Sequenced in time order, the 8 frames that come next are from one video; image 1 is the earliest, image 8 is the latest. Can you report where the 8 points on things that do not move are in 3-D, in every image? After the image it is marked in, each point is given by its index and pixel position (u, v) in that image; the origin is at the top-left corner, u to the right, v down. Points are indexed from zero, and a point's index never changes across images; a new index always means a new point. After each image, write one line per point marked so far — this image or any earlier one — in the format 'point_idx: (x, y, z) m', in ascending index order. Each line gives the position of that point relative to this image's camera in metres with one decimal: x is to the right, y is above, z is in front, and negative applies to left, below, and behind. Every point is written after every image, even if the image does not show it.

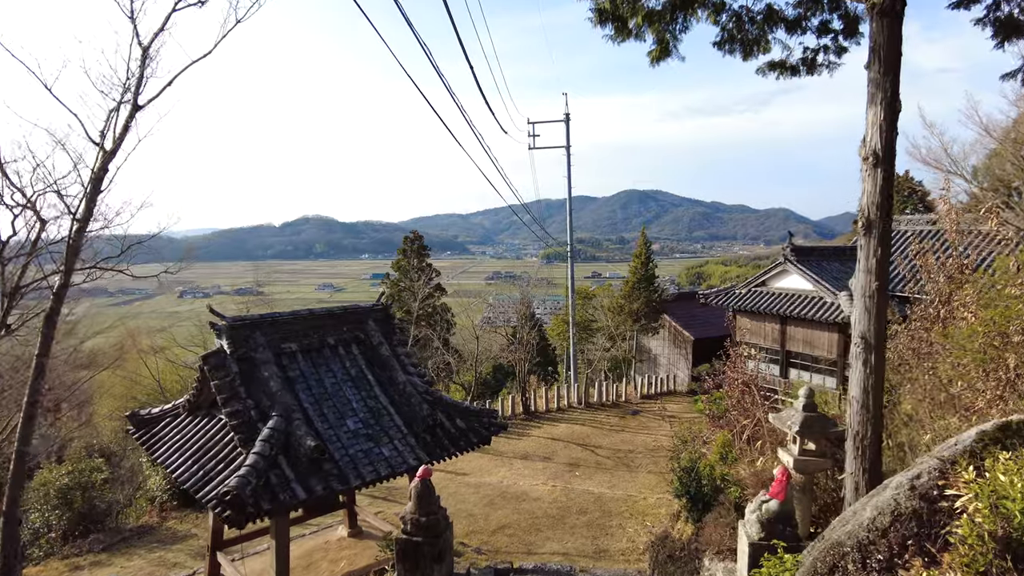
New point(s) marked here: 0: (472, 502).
0: (-0.7, -3.9, +11.5) m
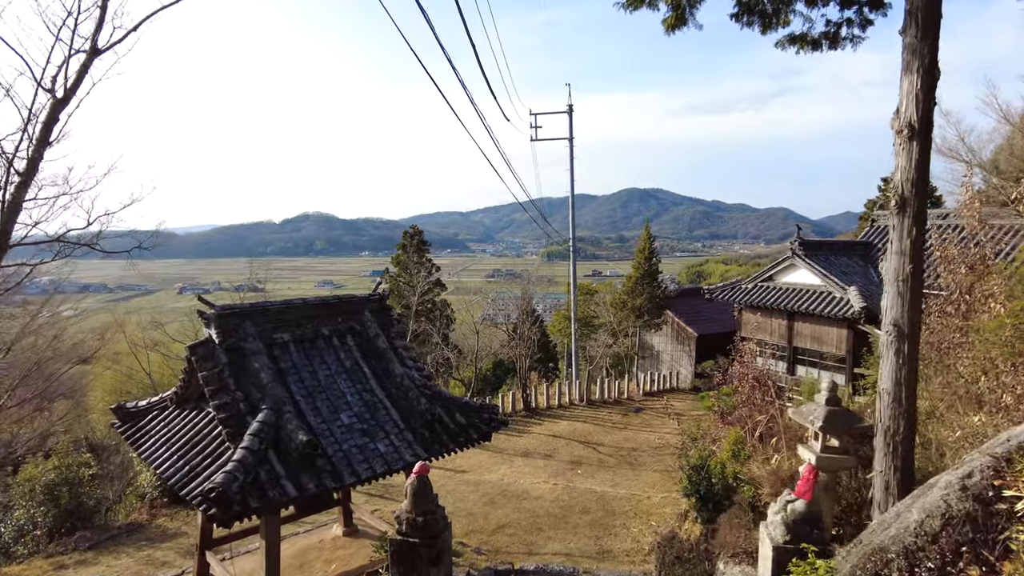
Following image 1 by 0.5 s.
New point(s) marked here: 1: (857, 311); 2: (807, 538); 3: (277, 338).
0: (-0.7, -3.8, +11.2) m
1: (+6.4, -0.4, +11.8) m
2: (+2.3, -1.9, +4.9) m
3: (-2.5, -0.5, +6.8) m
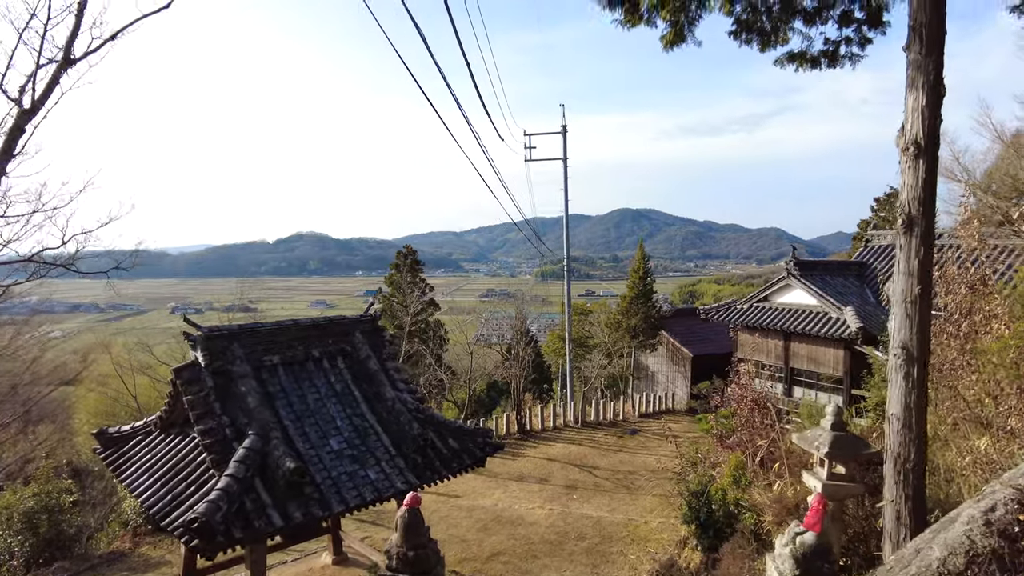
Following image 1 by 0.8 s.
0: (-0.8, -4.1, +11.0) m
1: (+6.3, -0.8, +11.7) m
2: (+2.2, -2.1, +4.7) m
3: (-2.6, -0.8, +6.7) m
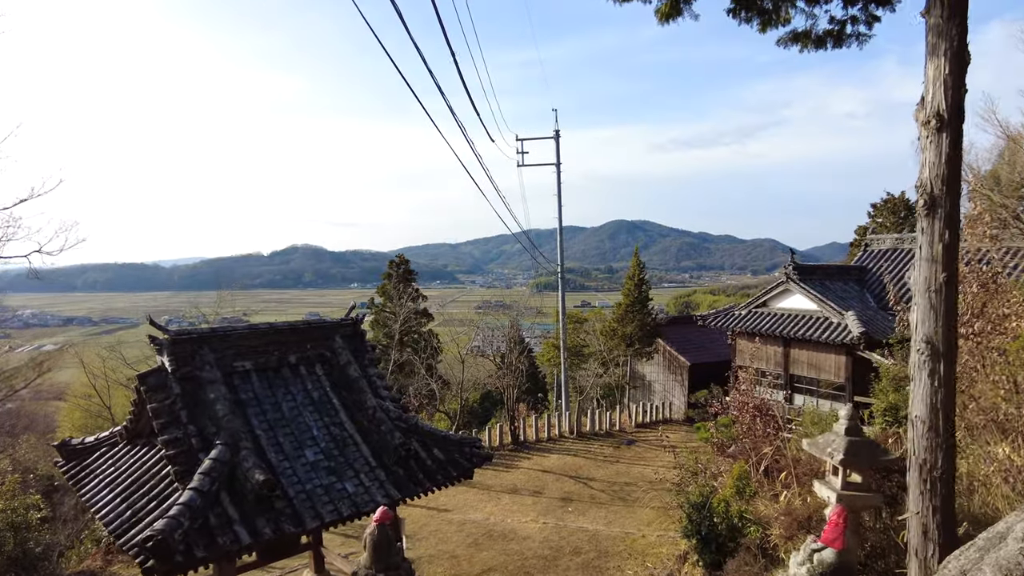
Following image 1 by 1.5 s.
0: (-0.9, -4.2, +10.5) m
1: (+6.1, -0.9, +11.4) m
2: (+2.2, -2.0, +4.3) m
3: (-2.7, -0.8, +6.3) m
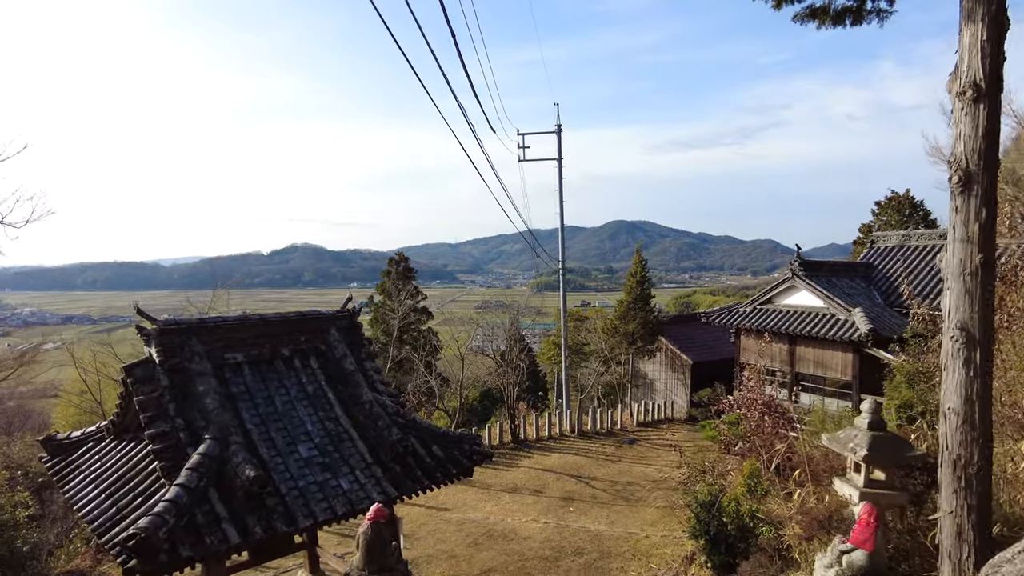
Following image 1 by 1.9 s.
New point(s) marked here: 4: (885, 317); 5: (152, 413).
0: (-0.9, -4.1, +10.3) m
1: (+6.2, -0.8, +11.1) m
2: (+2.2, -2.0, +4.1) m
3: (-2.7, -0.7, +6.0) m
4: (+7.1, -0.5, +12.1) m
5: (-3.0, -1.0, +5.3) m
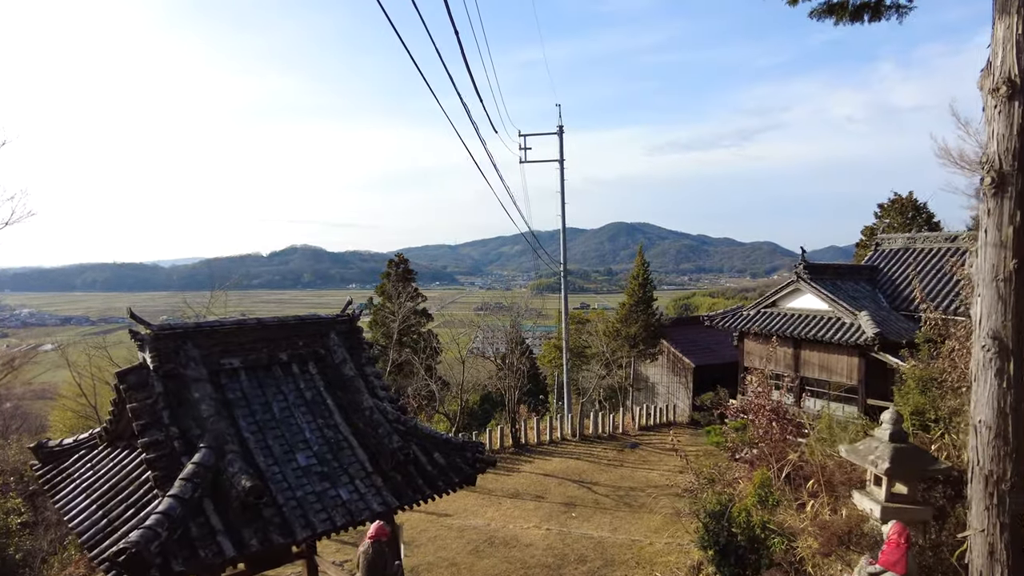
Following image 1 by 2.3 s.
0: (-0.9, -4.1, +10.1) m
1: (+6.2, -0.8, +11.0) m
2: (+2.2, -2.0, +3.9) m
3: (-2.7, -0.7, +5.9) m
4: (+7.1, -0.6, +12.0) m
5: (-3.0, -1.1, +5.1) m
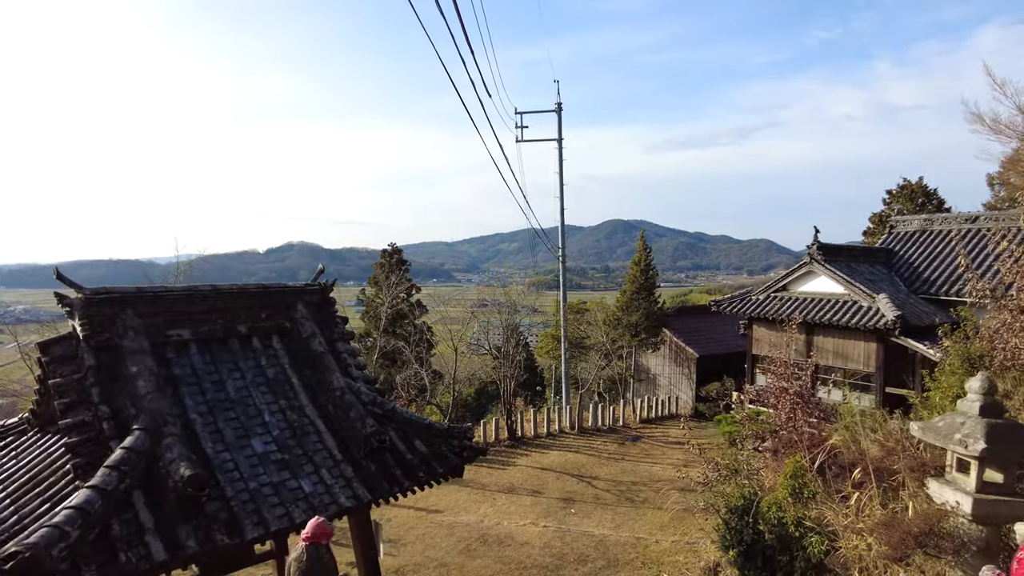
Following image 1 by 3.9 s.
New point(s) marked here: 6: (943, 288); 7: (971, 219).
0: (-1.0, -3.8, +9.3) m
1: (+6.1, -0.5, +10.2) m
2: (+2.2, -1.7, +3.2) m
3: (-2.7, -0.4, +5.1) m
4: (+7.1, -0.3, +11.2) m
5: (-3.0, -0.8, +4.3) m
6: (+7.9, 0.0, +11.7) m
7: (+9.3, +1.4, +12.9) m
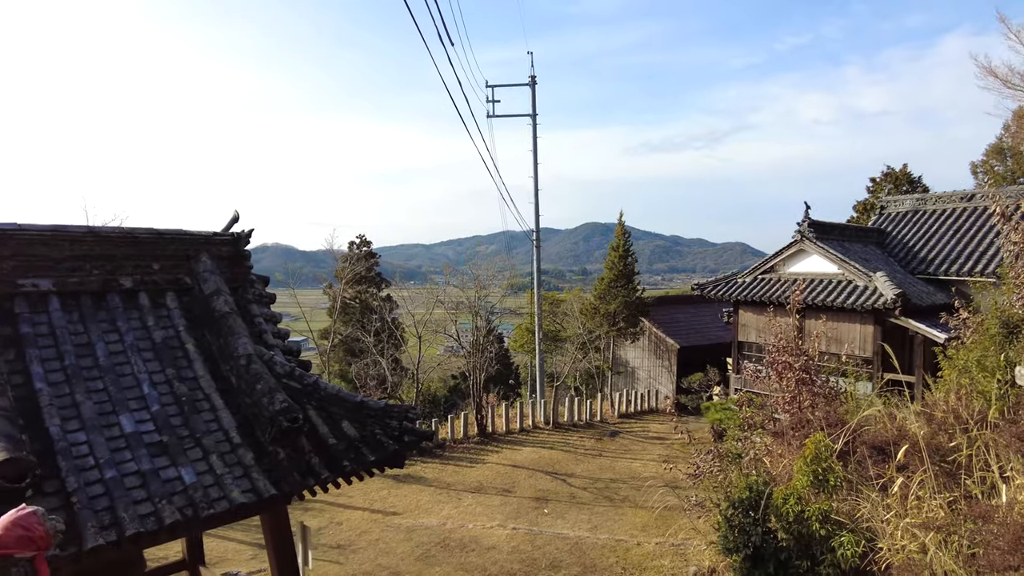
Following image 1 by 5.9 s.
0: (-1.5, -3.4, +8.2) m
1: (+5.6, -0.2, +9.4) m
2: (+1.9, -1.3, +2.2) m
3: (-3.0, 0.0, +3.9) m
4: (+6.5, +0.1, +10.4) m
5: (-3.3, -0.4, +3.2) m
6: (+7.4, +0.4, +10.9) m
7: (+8.7, +1.7, +12.1) m
